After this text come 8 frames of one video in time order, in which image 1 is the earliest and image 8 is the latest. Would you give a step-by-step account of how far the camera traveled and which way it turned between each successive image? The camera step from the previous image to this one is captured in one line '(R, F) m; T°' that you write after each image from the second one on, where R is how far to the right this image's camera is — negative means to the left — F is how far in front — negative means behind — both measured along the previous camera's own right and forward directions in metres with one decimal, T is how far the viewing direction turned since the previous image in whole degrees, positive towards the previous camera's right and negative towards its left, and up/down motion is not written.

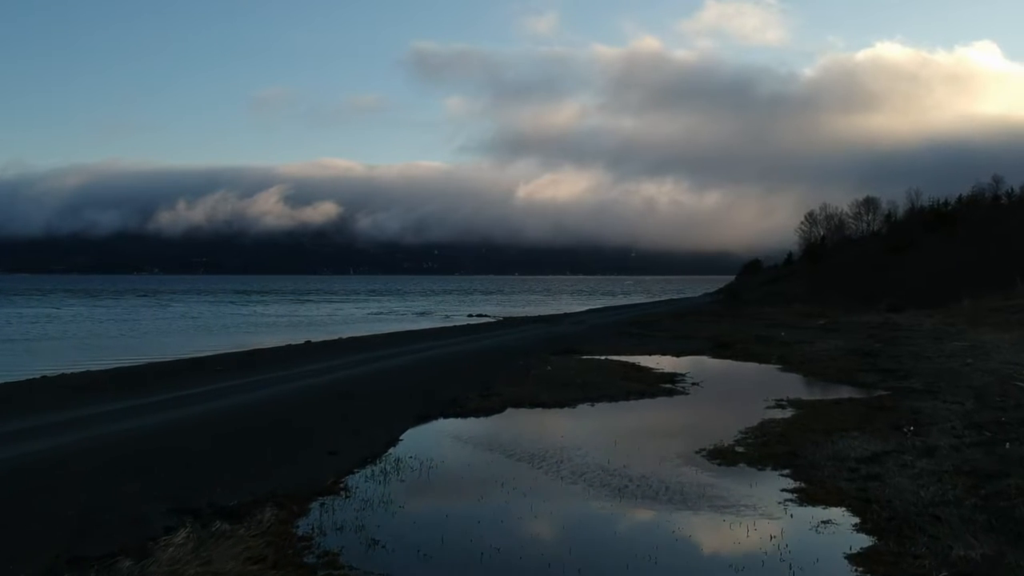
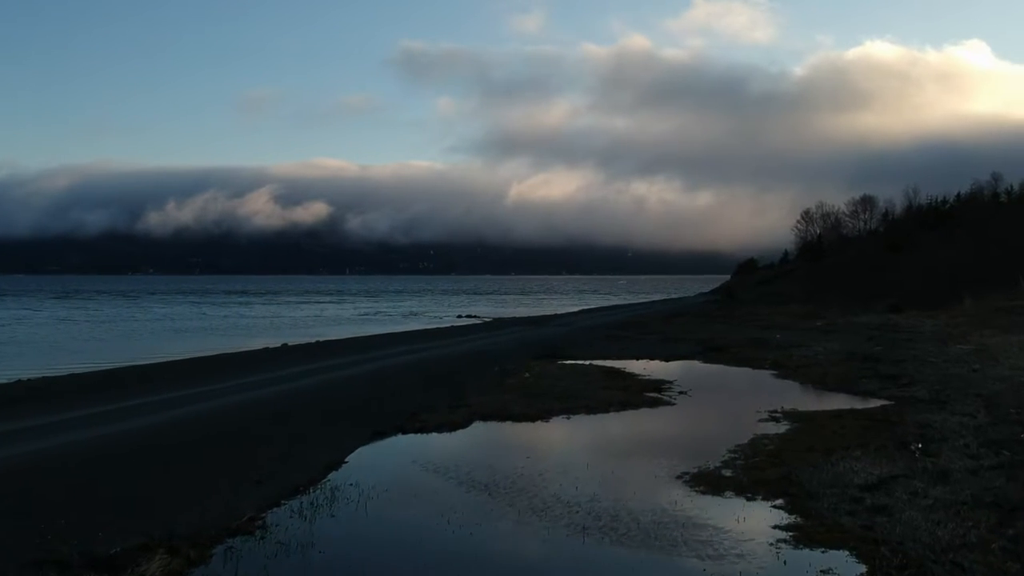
(+0.6, +1.8) m; 0°
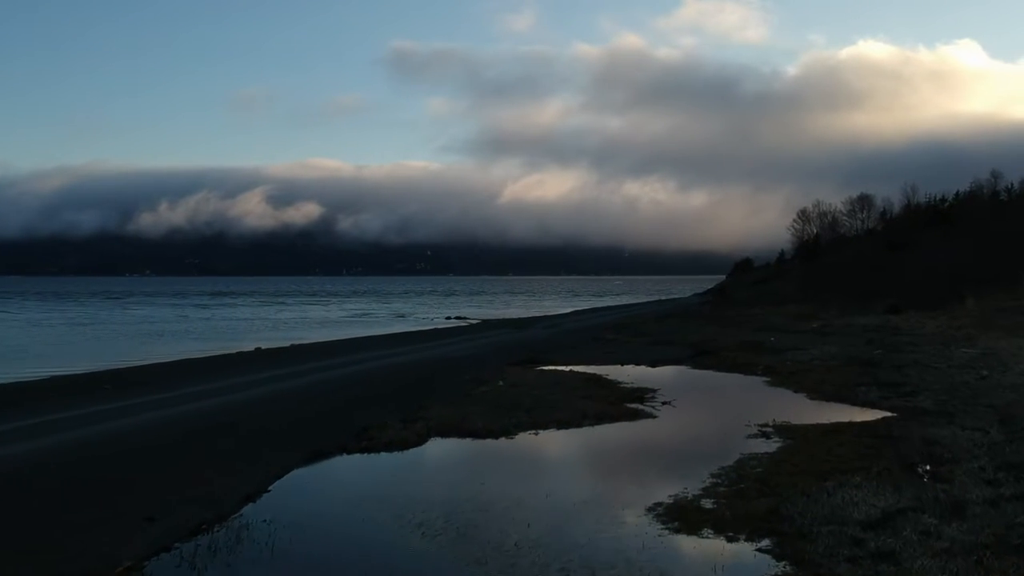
(+0.7, +1.8) m; 0°
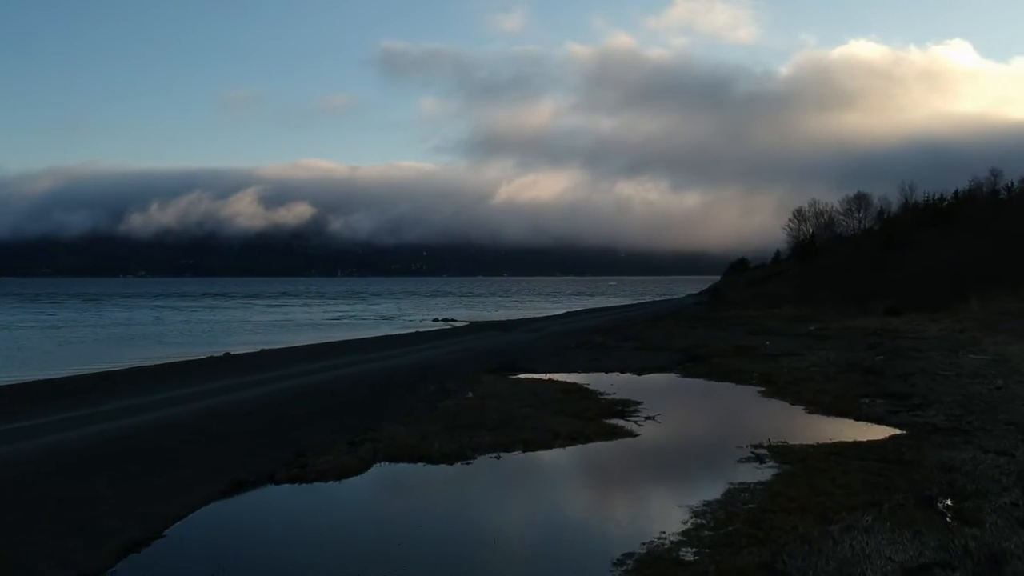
(+0.7, +2.0) m; 0°
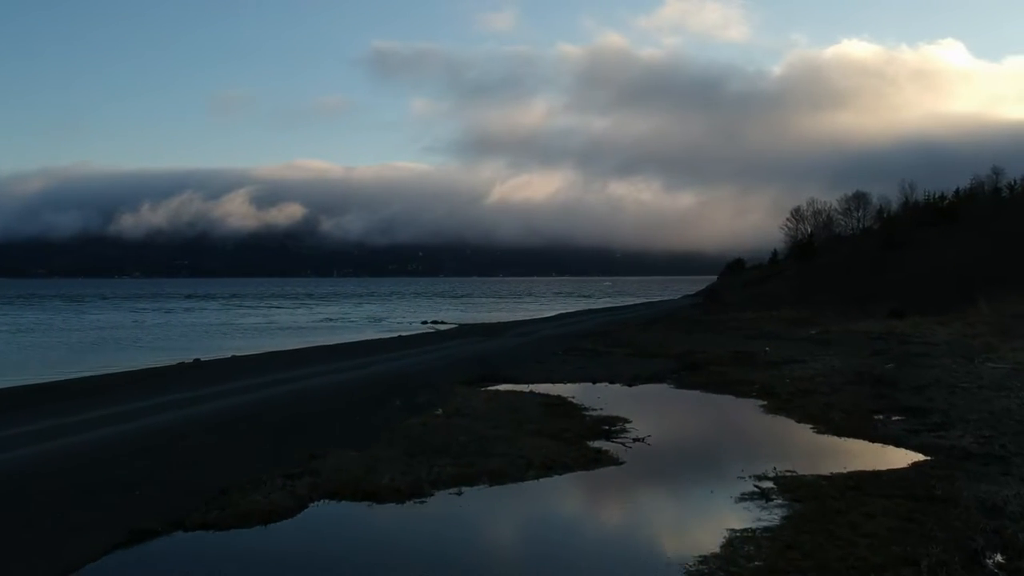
(+0.5, +2.1) m; 0°
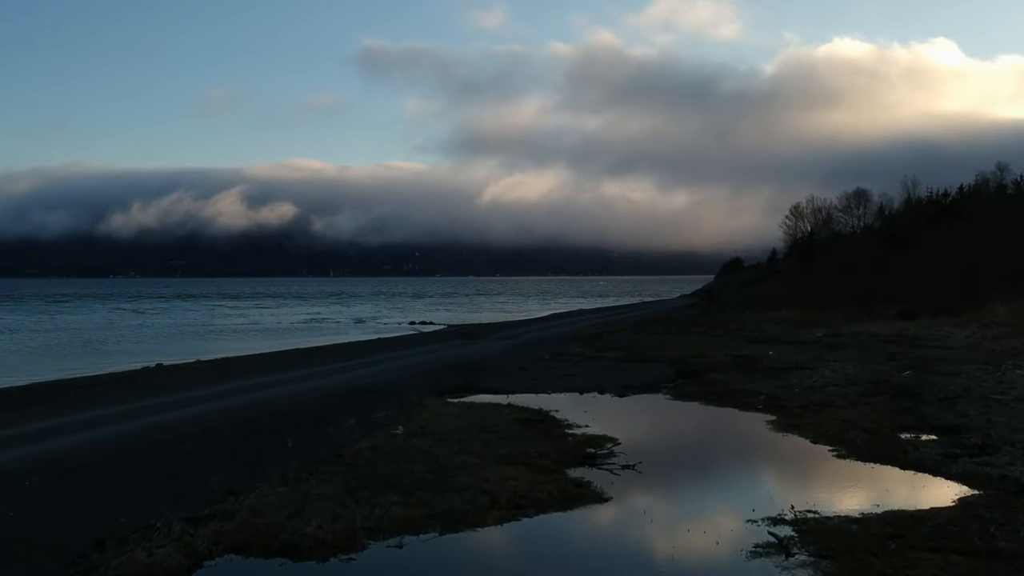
(+0.5, +2.5) m; 0°
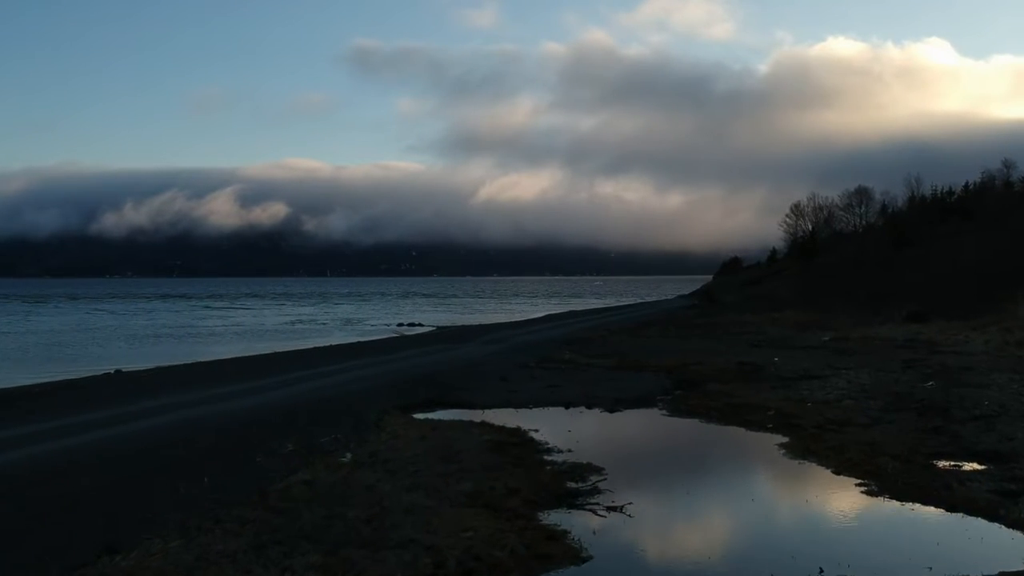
(+0.5, +2.4) m; 0°
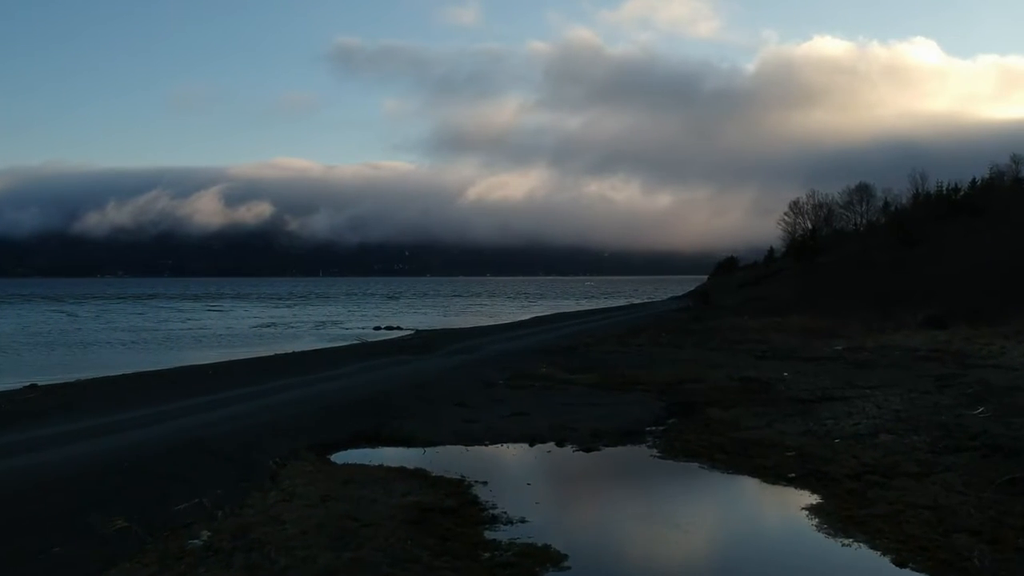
(+0.8, +4.0) m; 0°
